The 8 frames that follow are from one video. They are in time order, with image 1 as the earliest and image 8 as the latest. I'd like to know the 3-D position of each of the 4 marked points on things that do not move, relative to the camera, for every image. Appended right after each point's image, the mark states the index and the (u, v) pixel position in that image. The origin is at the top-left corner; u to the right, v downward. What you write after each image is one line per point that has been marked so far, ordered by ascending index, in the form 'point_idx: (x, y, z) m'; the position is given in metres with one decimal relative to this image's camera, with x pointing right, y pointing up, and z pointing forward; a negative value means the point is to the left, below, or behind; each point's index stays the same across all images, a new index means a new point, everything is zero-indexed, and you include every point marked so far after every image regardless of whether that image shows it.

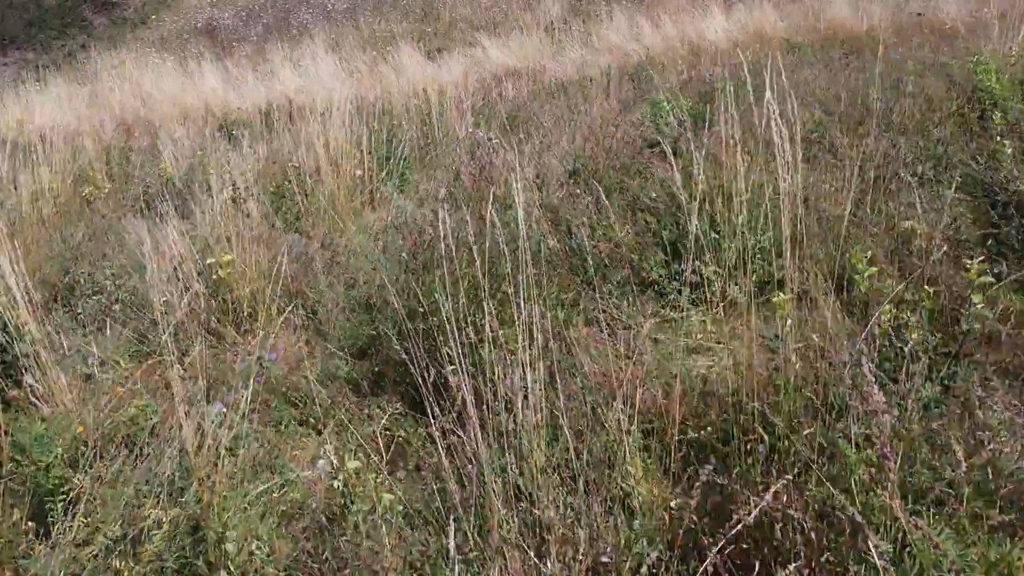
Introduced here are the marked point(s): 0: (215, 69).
0: (-4.4, +3.2, +11.0) m
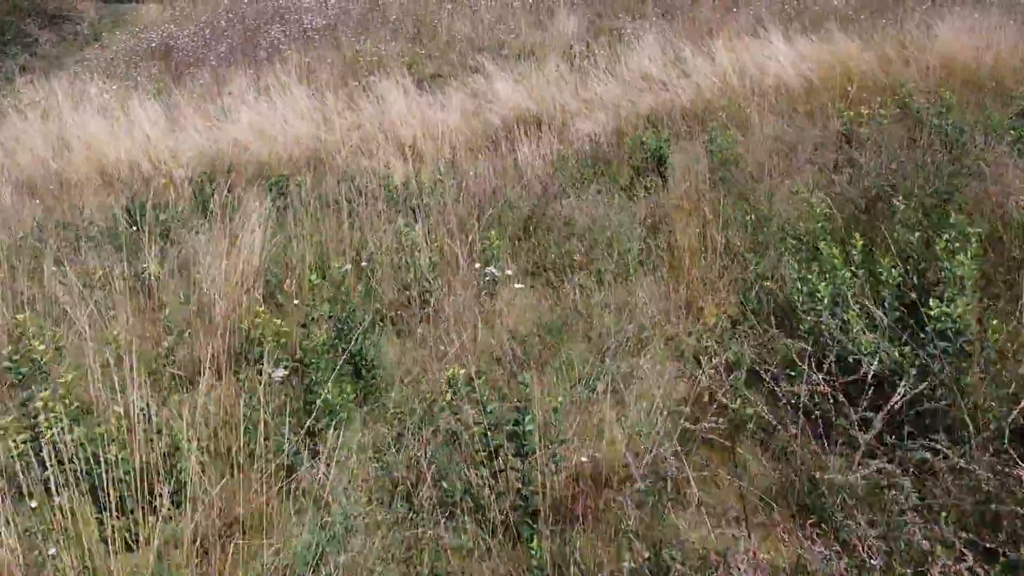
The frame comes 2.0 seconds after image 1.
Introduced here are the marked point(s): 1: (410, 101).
0: (-4.2, +2.2, +9.0) m
1: (-1.1, +2.1, +8.6) m
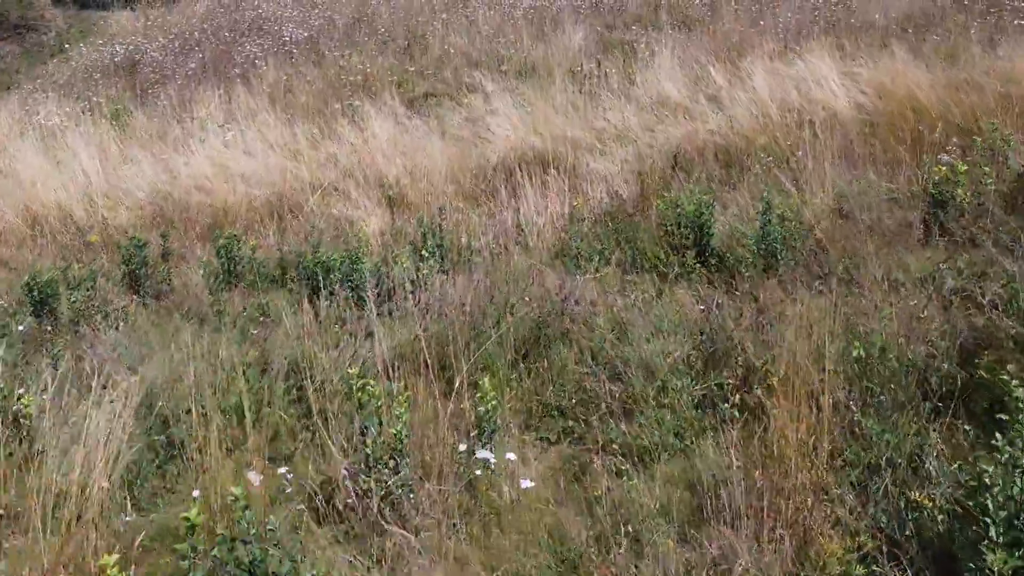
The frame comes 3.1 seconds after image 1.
0: (-4.2, +1.6, +8.0) m
1: (-1.1, +1.6, +7.6) m
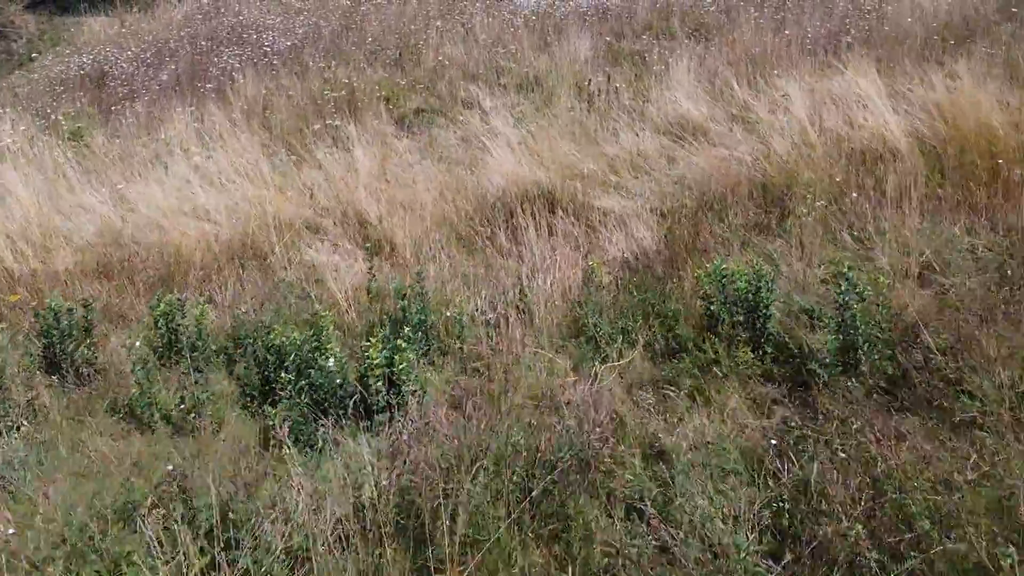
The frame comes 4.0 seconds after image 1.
0: (-4.2, +1.2, +7.1) m
1: (-1.1, +1.2, +6.7) m
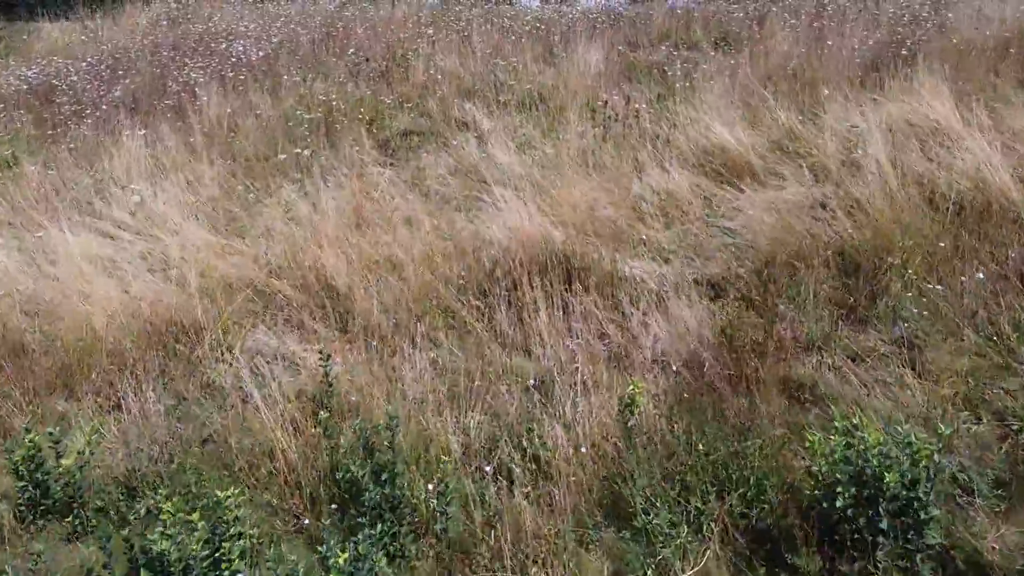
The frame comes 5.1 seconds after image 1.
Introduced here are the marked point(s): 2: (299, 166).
0: (-4.2, +0.7, +6.0) m
1: (-1.1, +0.7, +5.6) m
2: (-1.9, +1.1, +6.6) m
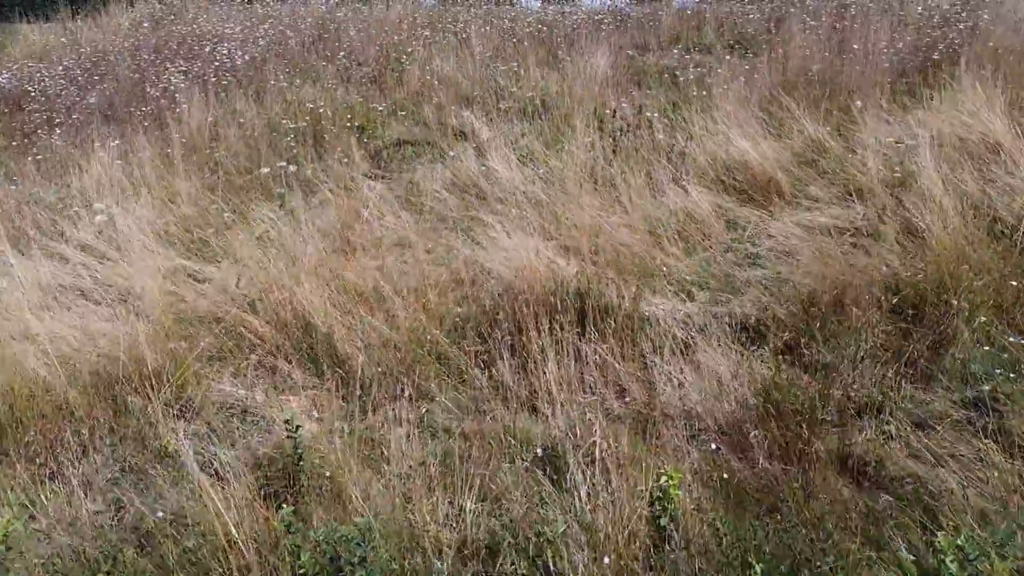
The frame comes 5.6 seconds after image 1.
0: (-4.2, +0.5, +5.5) m
1: (-1.1, +0.5, +5.1) m
2: (-1.9, +0.9, +6.1) m
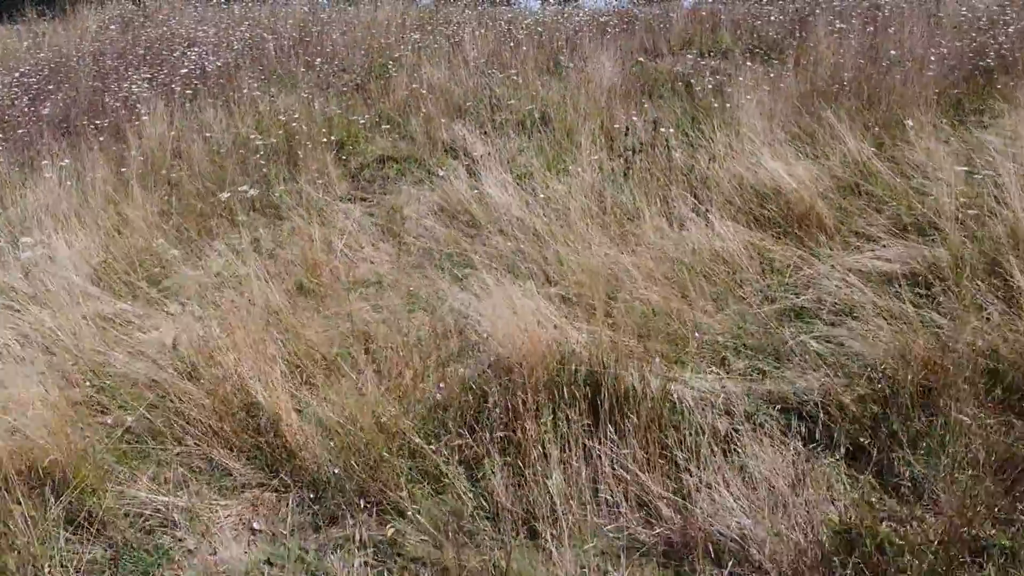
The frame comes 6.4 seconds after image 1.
0: (-4.2, +0.2, +4.7) m
1: (-1.1, +0.2, +4.4) m
2: (-1.9, +0.6, +5.4) m
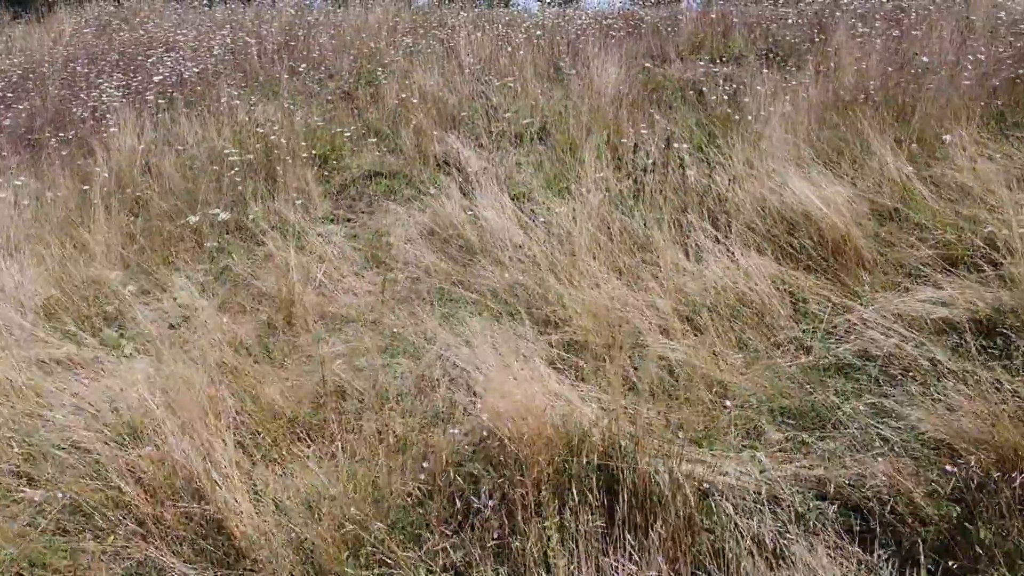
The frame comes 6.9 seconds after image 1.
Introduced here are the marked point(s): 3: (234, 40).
0: (-4.2, 0.0, +4.3) m
1: (-1.1, 0.0, +3.9) m
2: (-1.9, +0.4, +4.9) m
3: (-3.0, +2.7, +8.0) m
